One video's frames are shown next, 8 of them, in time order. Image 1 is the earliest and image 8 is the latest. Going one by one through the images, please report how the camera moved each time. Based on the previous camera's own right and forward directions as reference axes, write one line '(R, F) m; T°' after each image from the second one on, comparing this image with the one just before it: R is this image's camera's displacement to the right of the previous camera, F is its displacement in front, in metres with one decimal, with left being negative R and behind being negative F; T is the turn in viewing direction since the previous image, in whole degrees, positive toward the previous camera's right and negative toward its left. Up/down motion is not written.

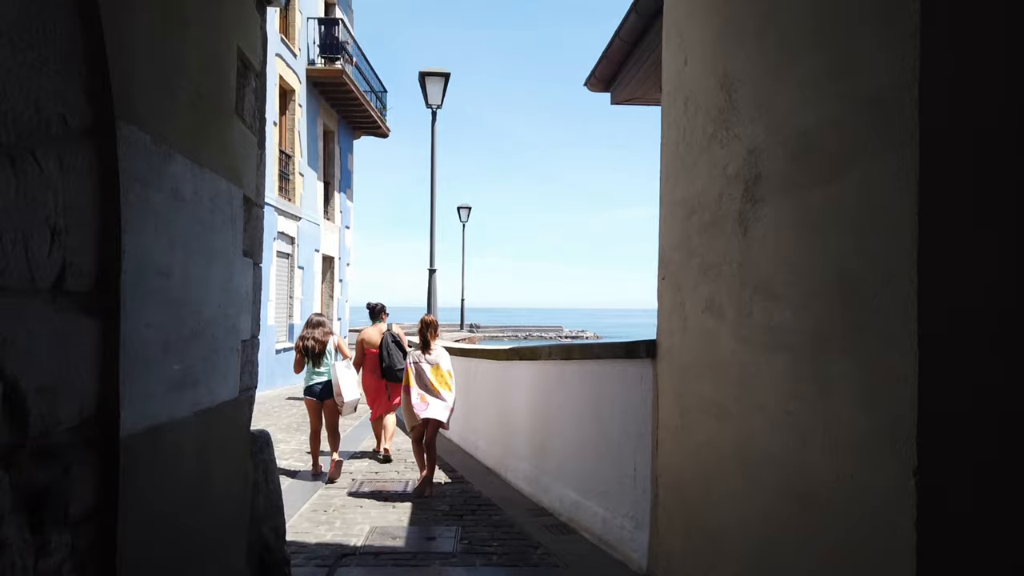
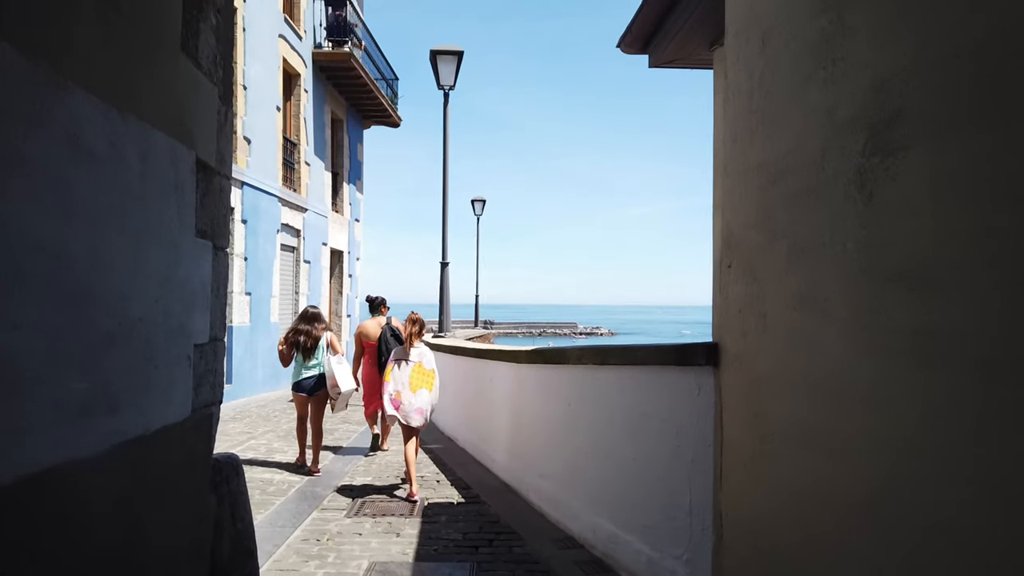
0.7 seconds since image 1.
(-0.1, +0.8) m; -1°
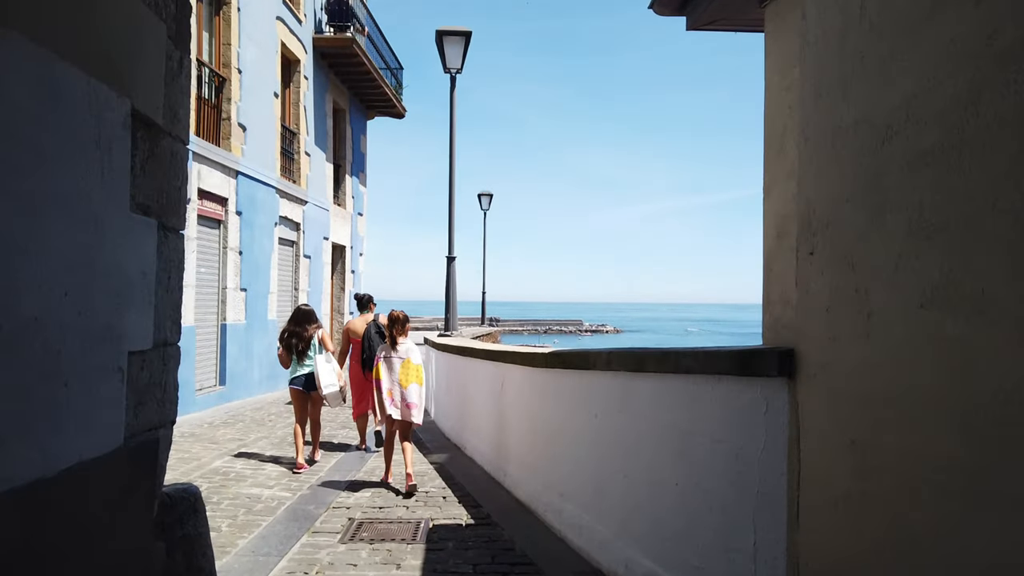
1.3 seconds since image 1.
(-0.1, +0.6) m; 0°
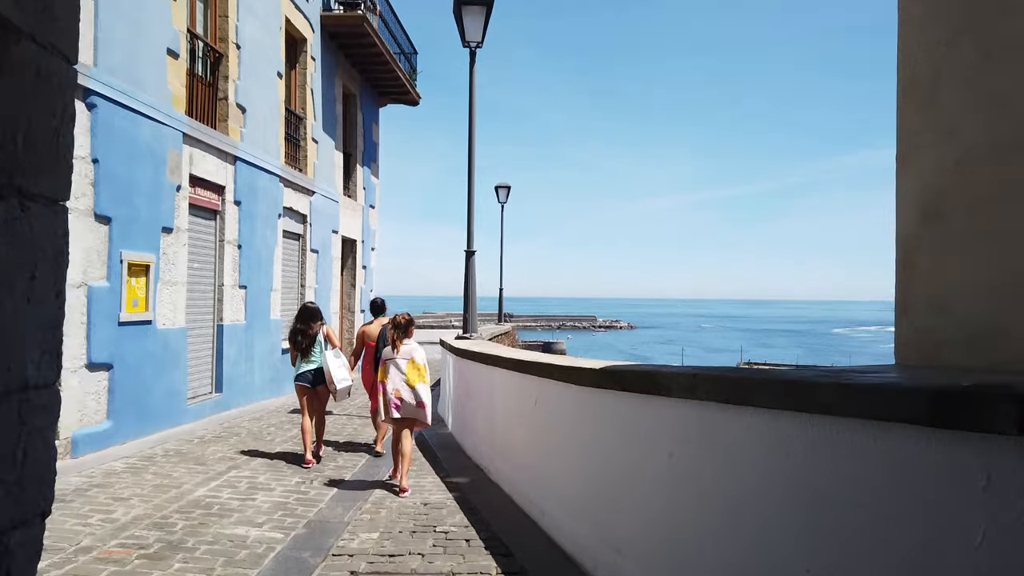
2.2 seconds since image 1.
(-0.2, +1.0) m; -1°
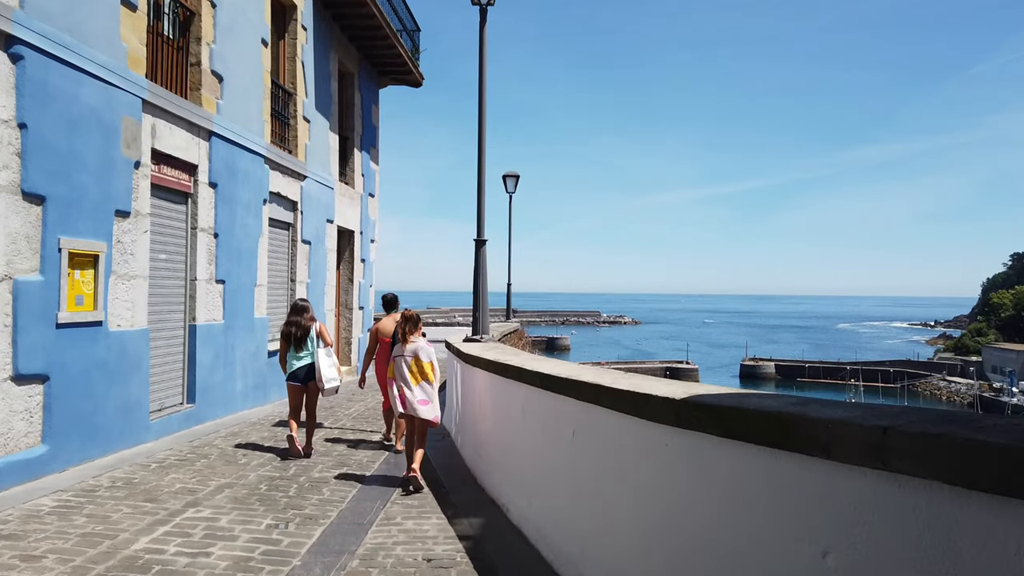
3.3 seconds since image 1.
(-0.1, +1.2) m; 0°
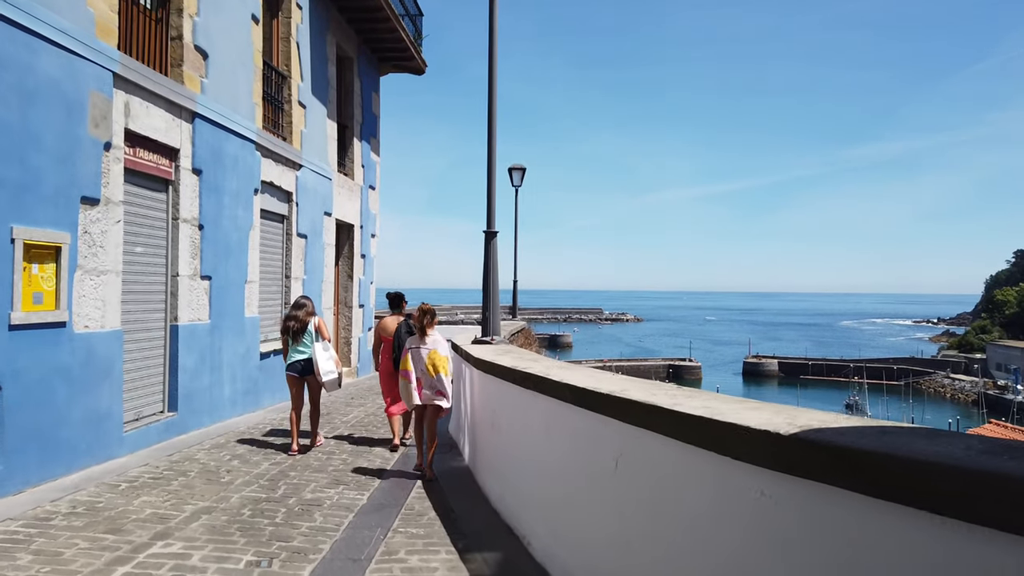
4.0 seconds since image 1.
(-0.1, +0.7) m; 0°
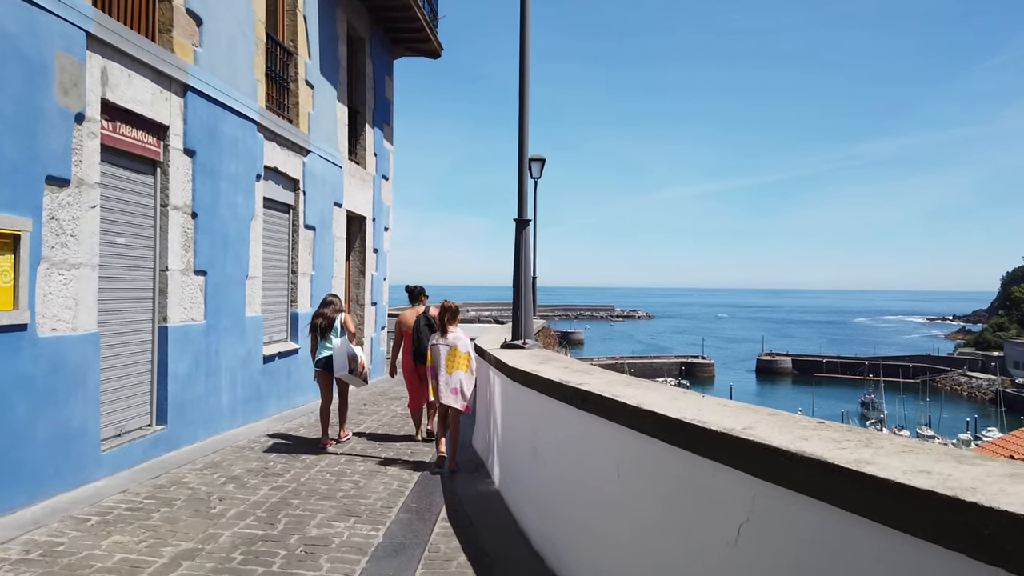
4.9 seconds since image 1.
(-0.2, +0.9) m; -1°
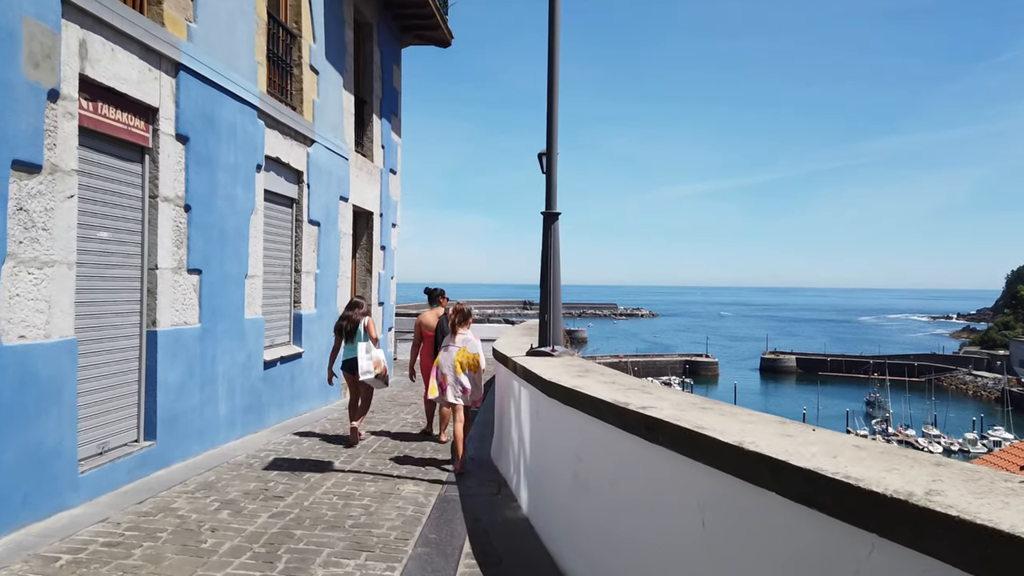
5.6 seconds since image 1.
(-0.2, +0.6) m; 0°
